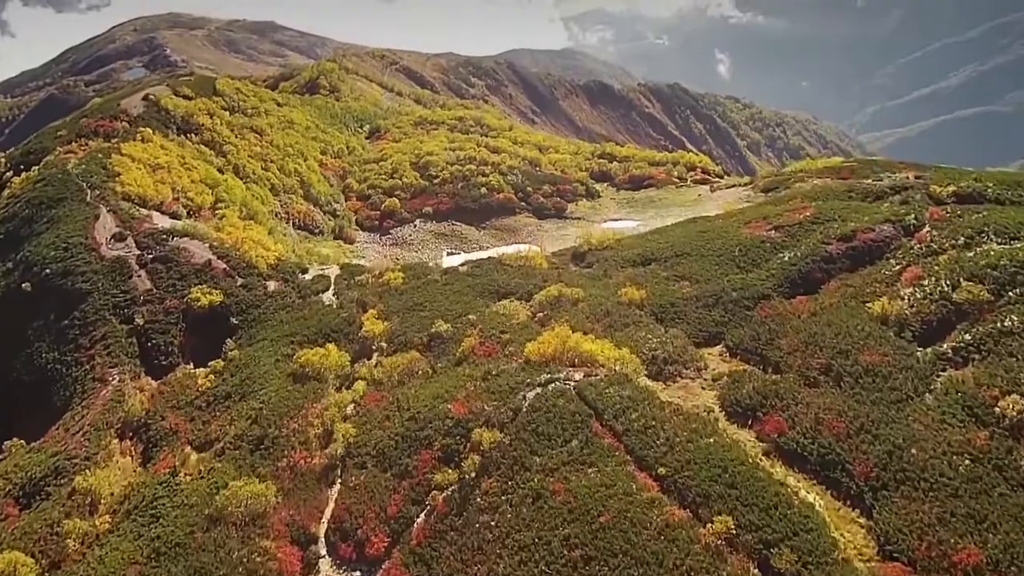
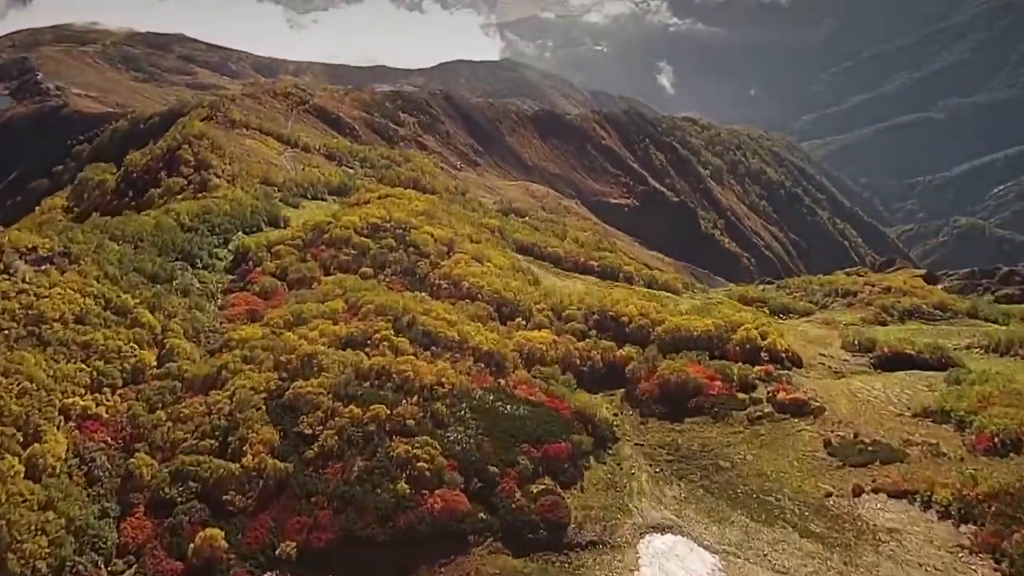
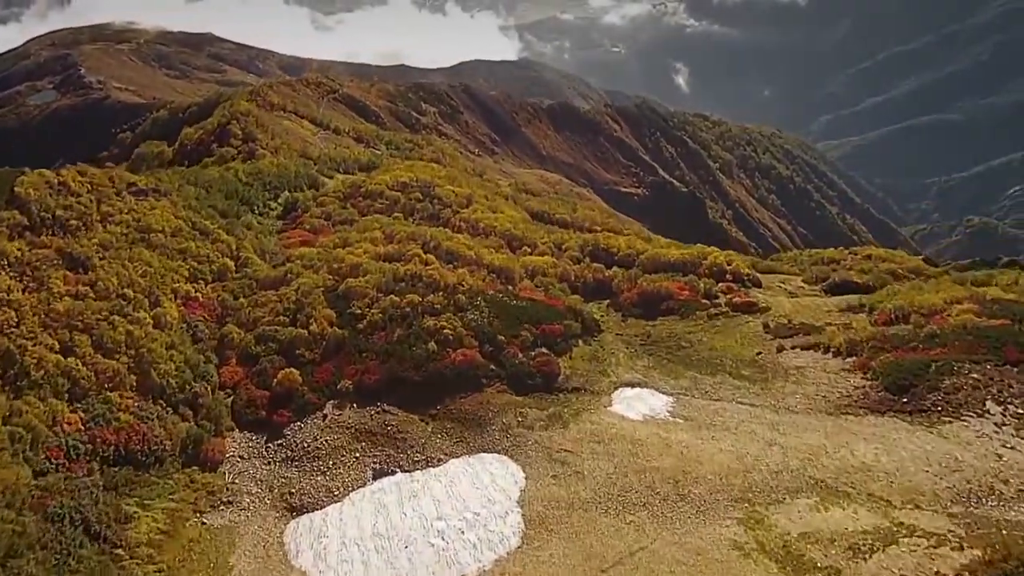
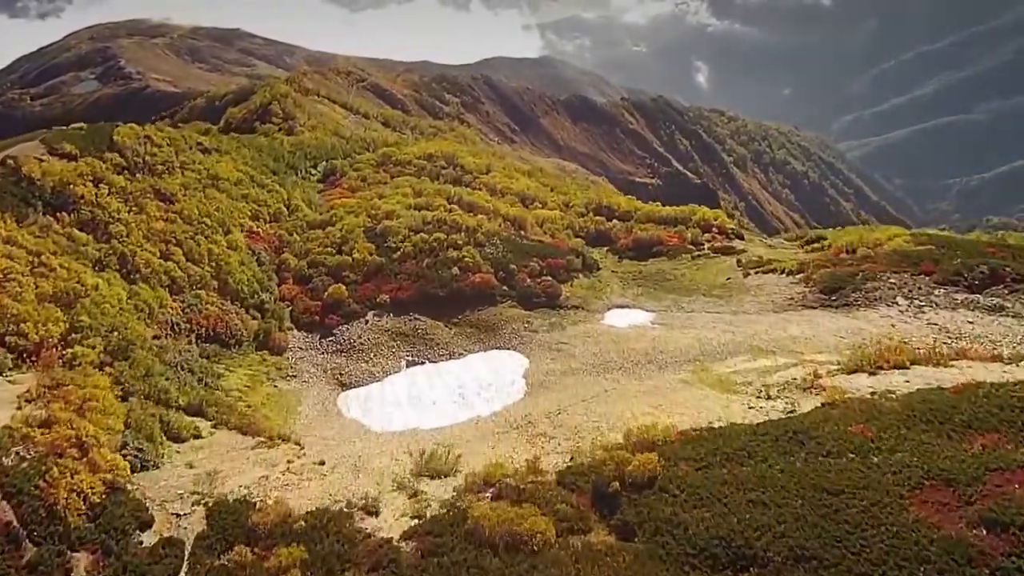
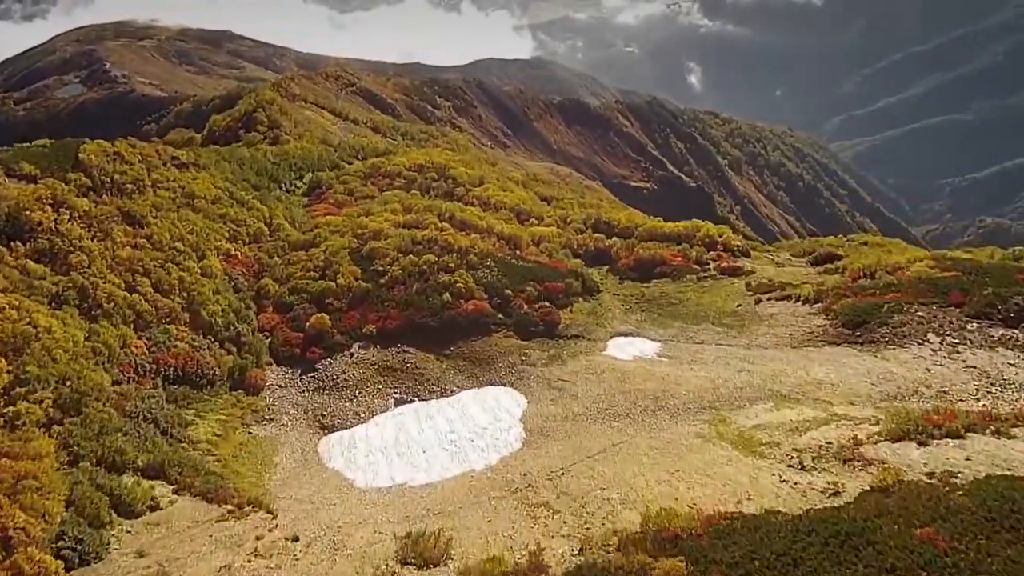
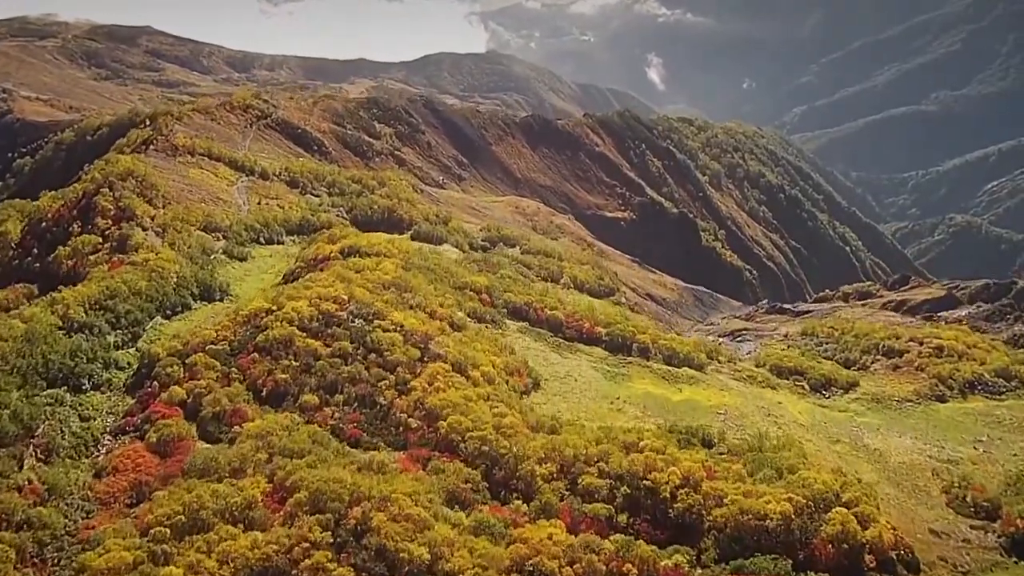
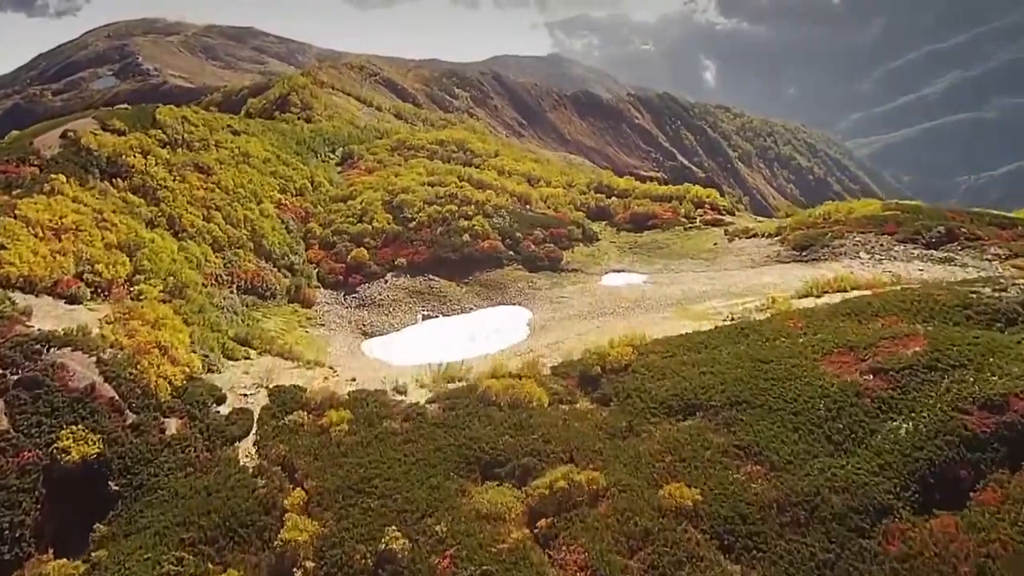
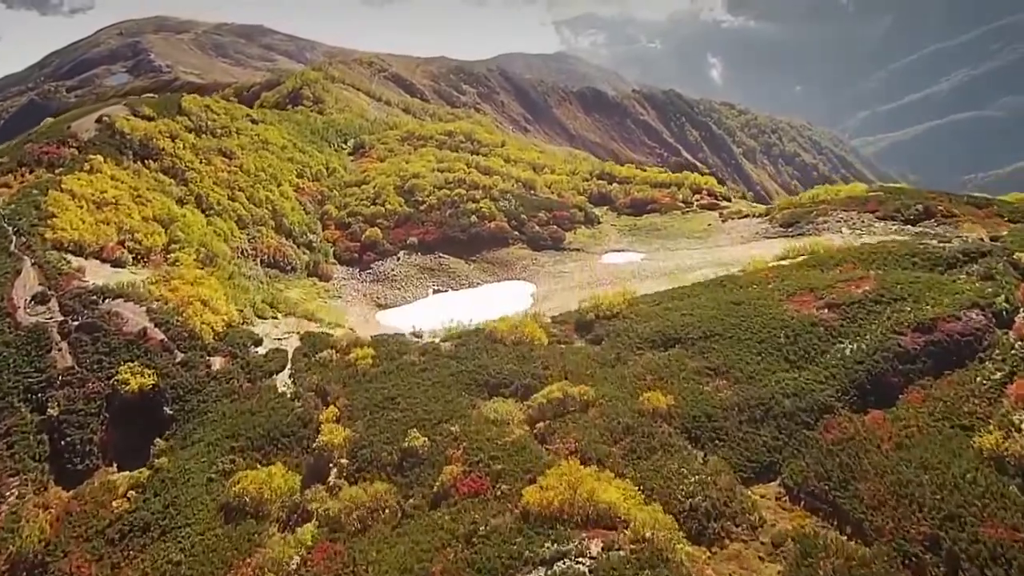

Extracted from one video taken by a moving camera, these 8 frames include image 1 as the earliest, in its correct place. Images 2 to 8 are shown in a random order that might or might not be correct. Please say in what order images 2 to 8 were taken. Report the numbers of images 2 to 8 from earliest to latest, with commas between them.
8, 7, 4, 5, 3, 2, 6
